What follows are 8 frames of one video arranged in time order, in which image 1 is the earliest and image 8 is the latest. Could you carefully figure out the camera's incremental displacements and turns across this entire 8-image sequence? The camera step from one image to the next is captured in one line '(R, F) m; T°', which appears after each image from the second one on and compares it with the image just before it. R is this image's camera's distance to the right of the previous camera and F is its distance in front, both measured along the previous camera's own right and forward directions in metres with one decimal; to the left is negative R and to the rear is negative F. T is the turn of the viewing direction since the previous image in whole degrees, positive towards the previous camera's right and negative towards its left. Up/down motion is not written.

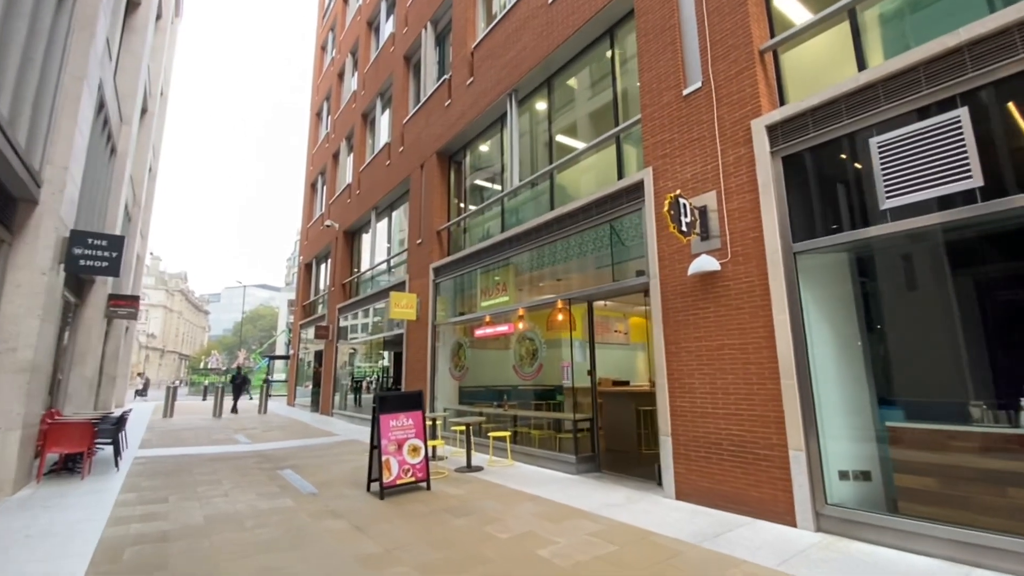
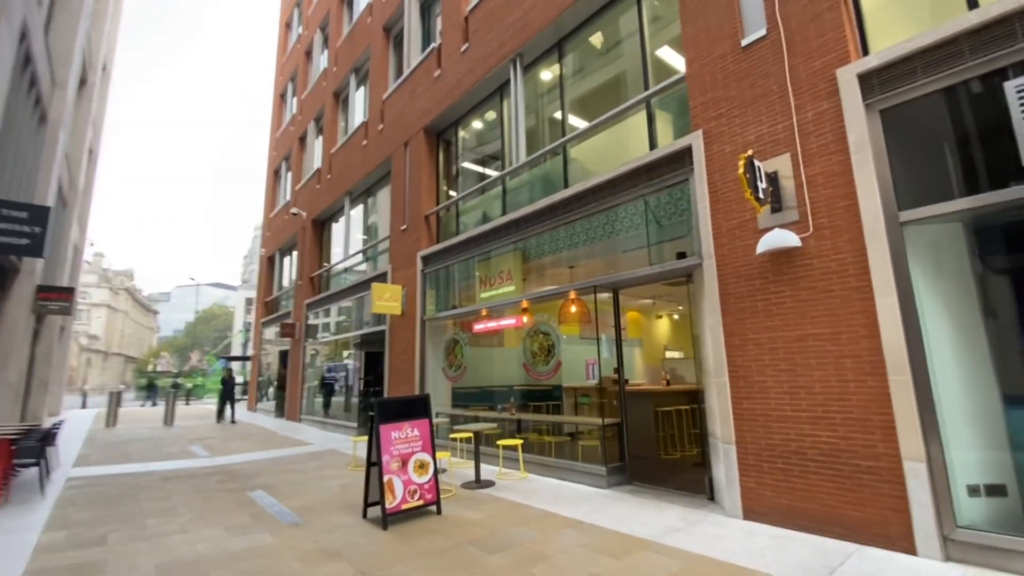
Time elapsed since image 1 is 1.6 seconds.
(-0.8, +1.1) m; +4°
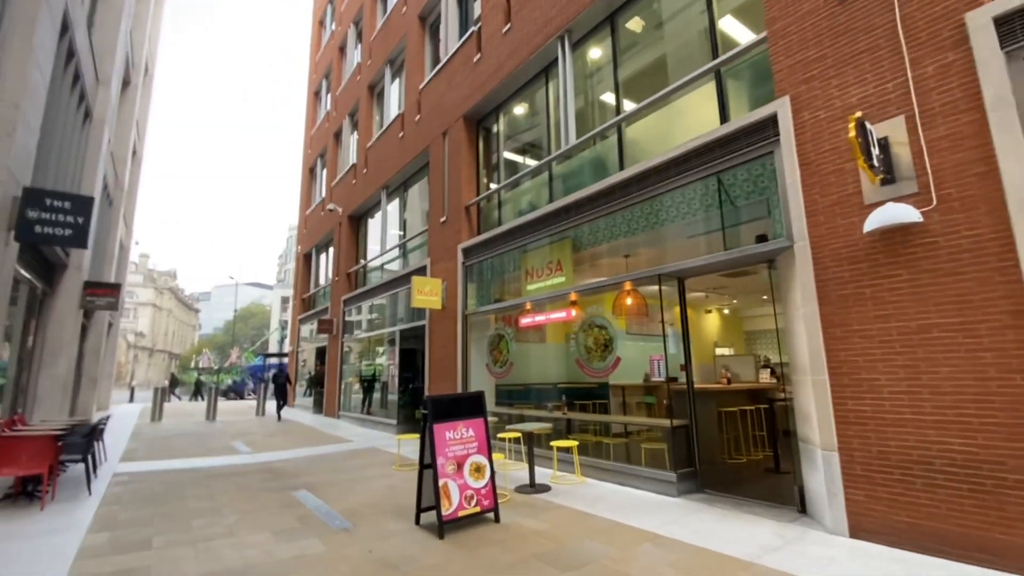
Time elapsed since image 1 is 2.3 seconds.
(-0.4, +0.5) m; -3°
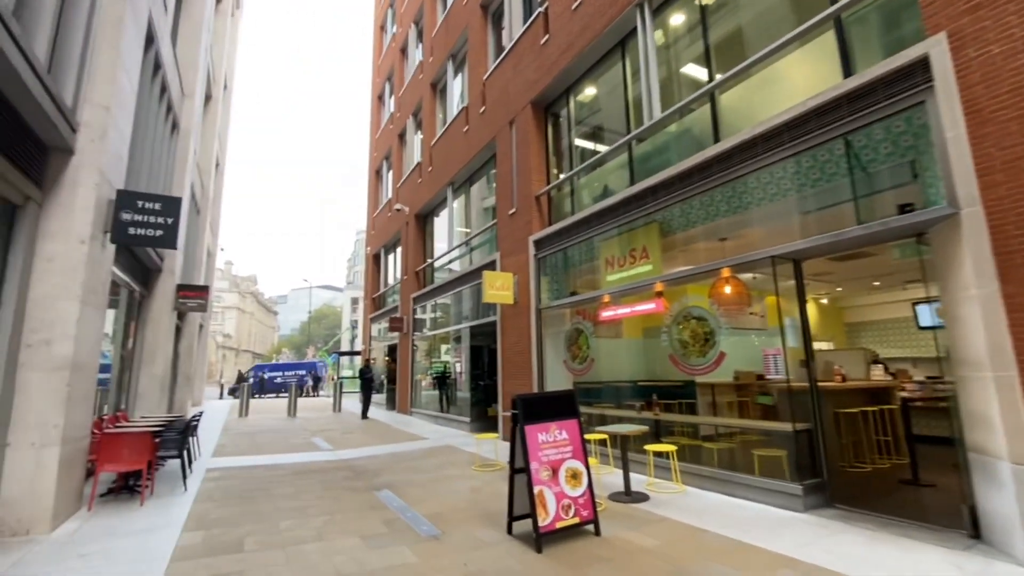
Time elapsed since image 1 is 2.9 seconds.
(-0.4, +0.5) m; -7°
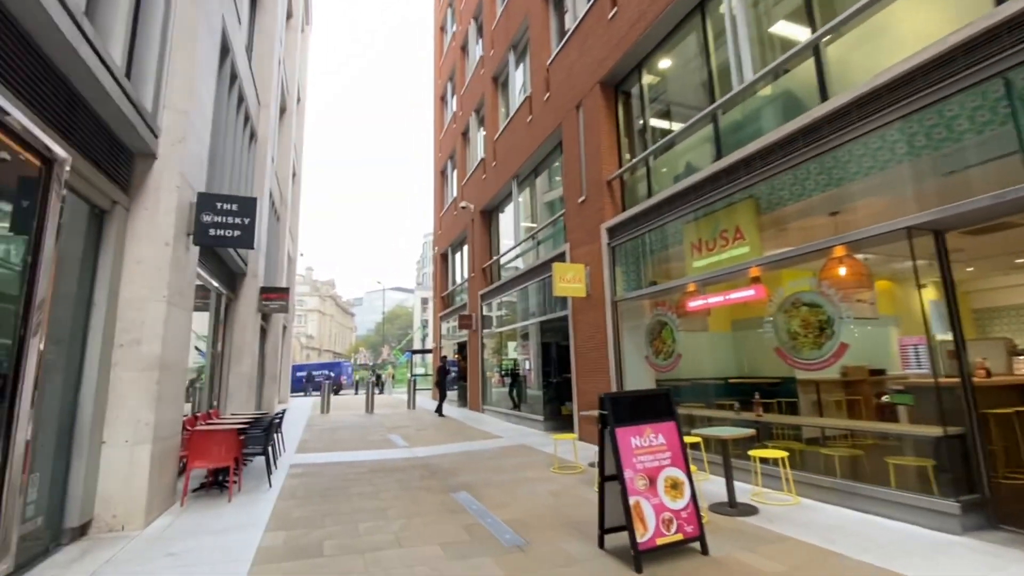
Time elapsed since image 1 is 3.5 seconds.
(-0.2, +0.4) m; -8°
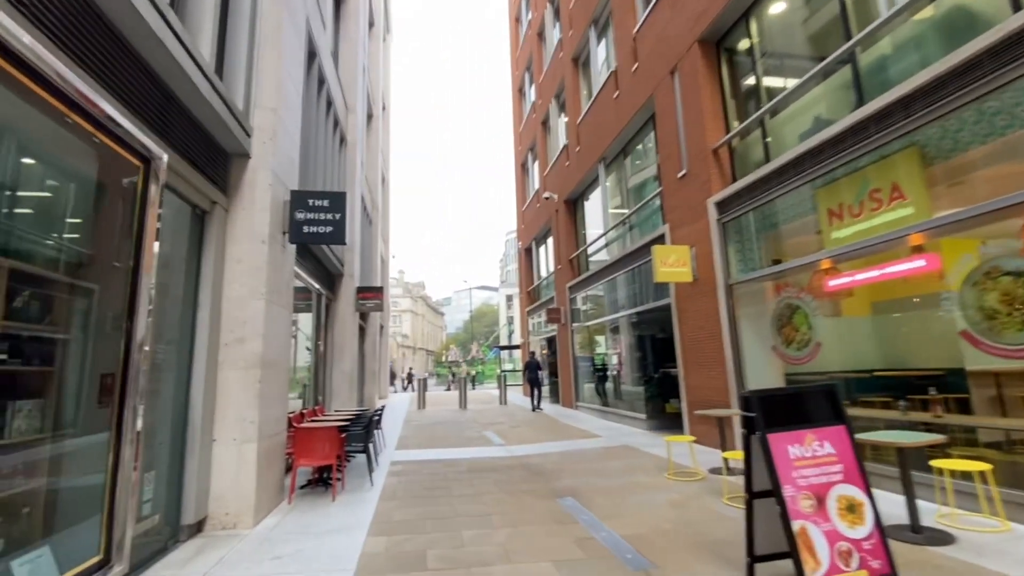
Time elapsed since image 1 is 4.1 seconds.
(-0.2, +0.6) m; -10°
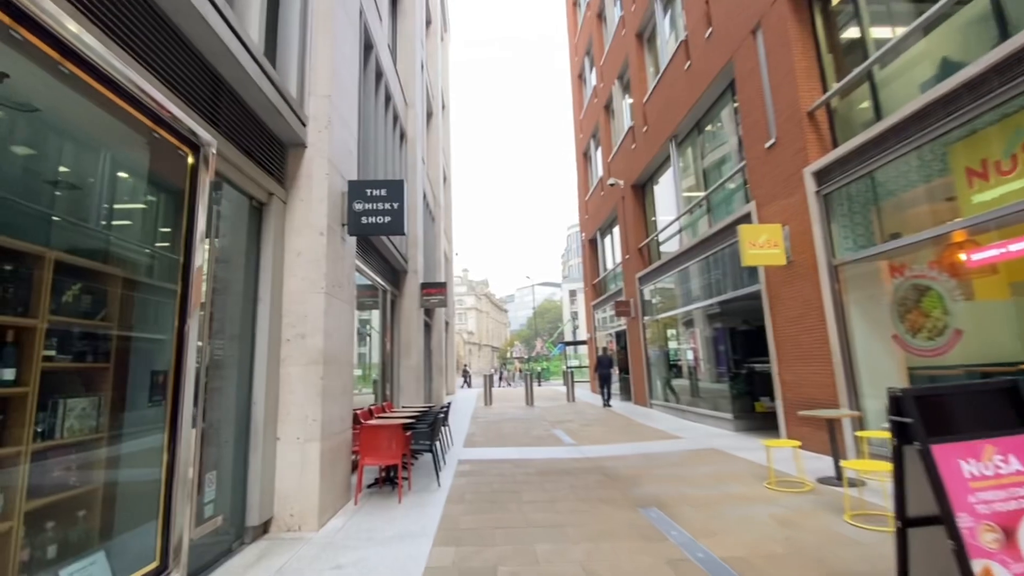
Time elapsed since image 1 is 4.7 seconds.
(-0.1, +0.5) m; -7°
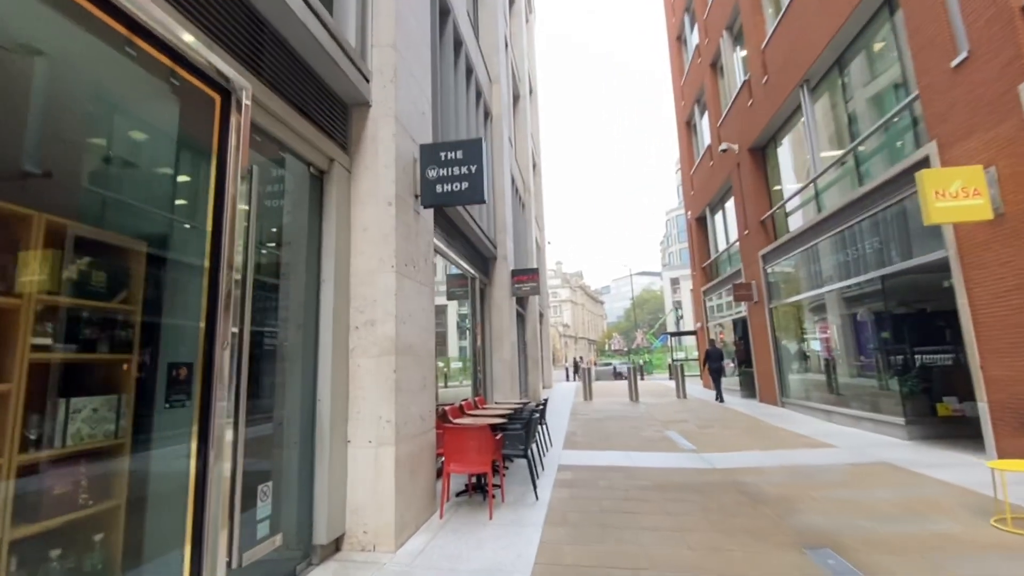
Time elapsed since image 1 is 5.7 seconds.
(-0.1, +1.0) m; -11°
